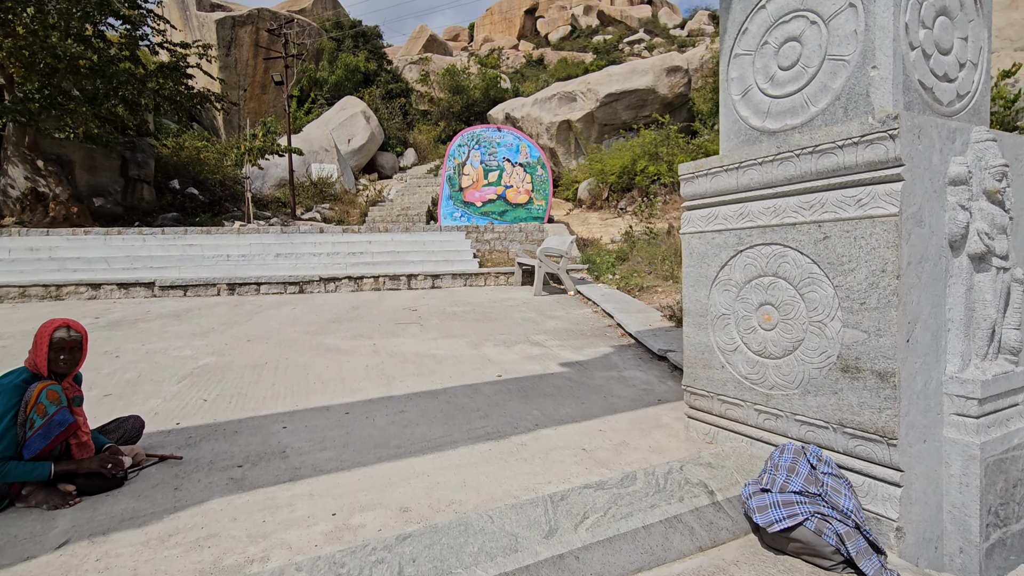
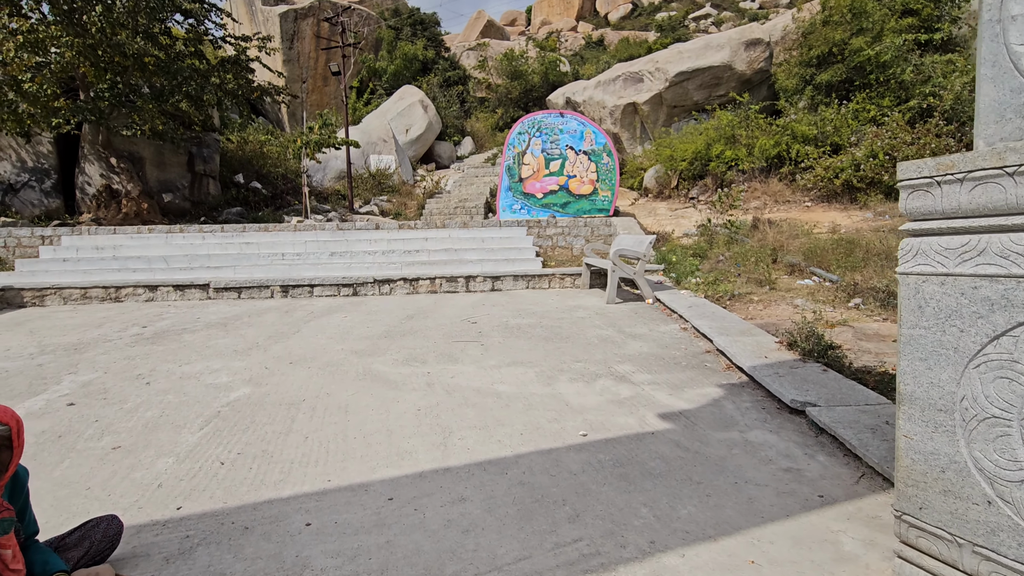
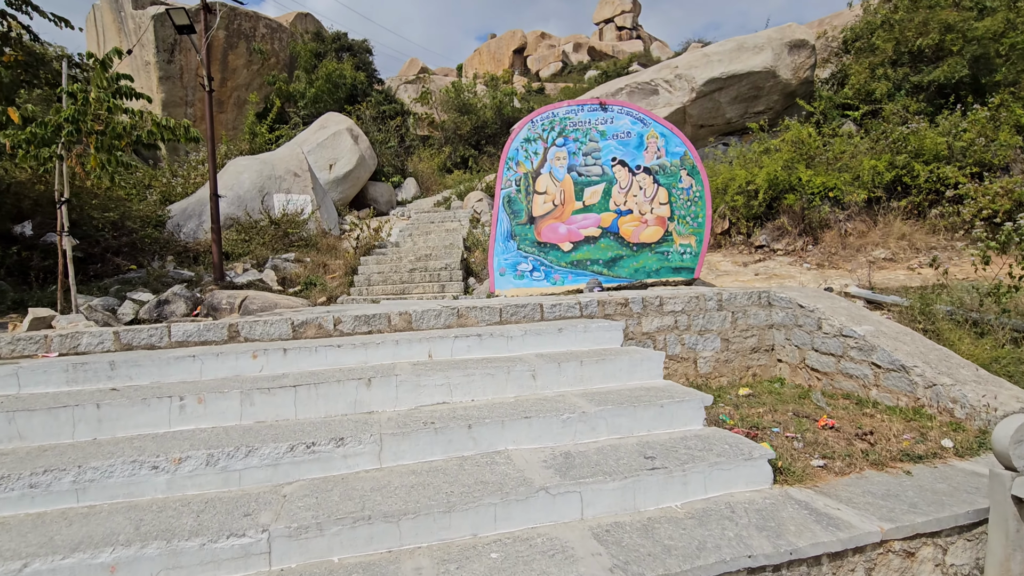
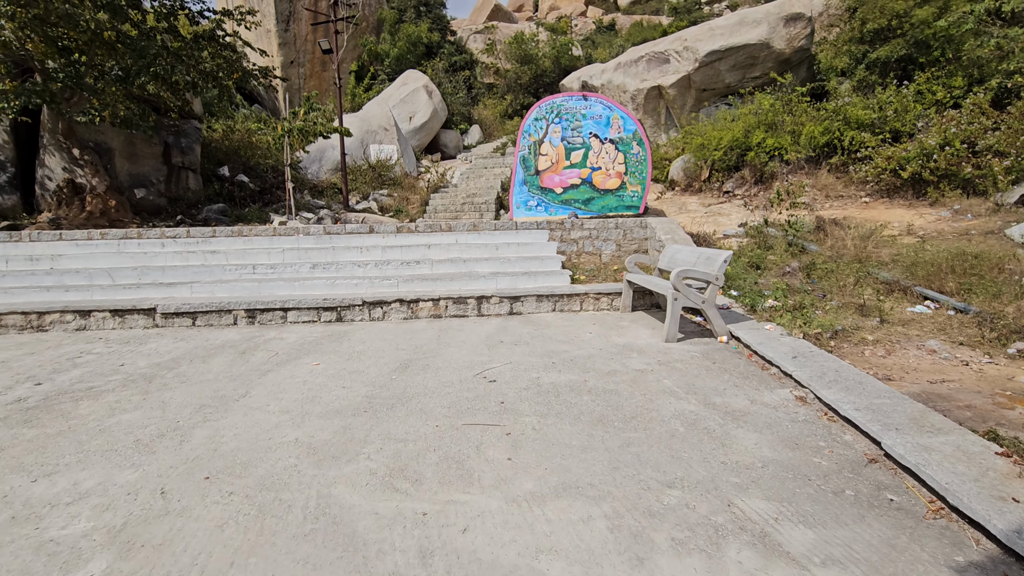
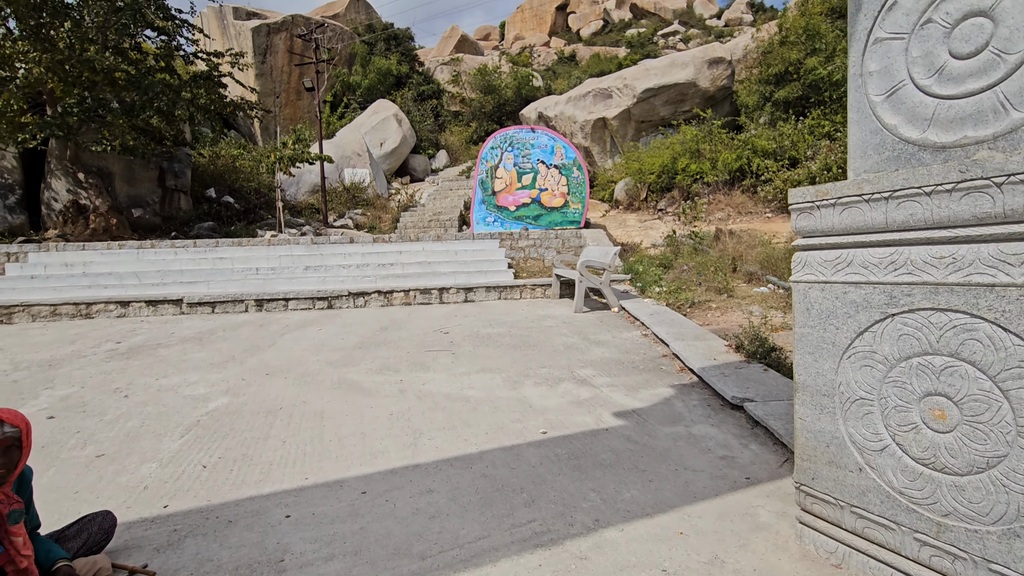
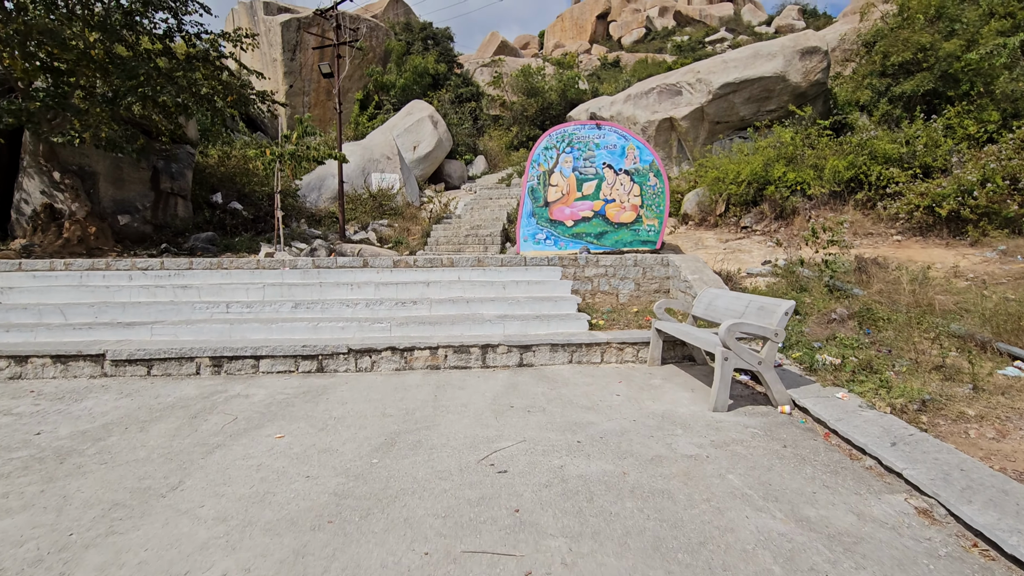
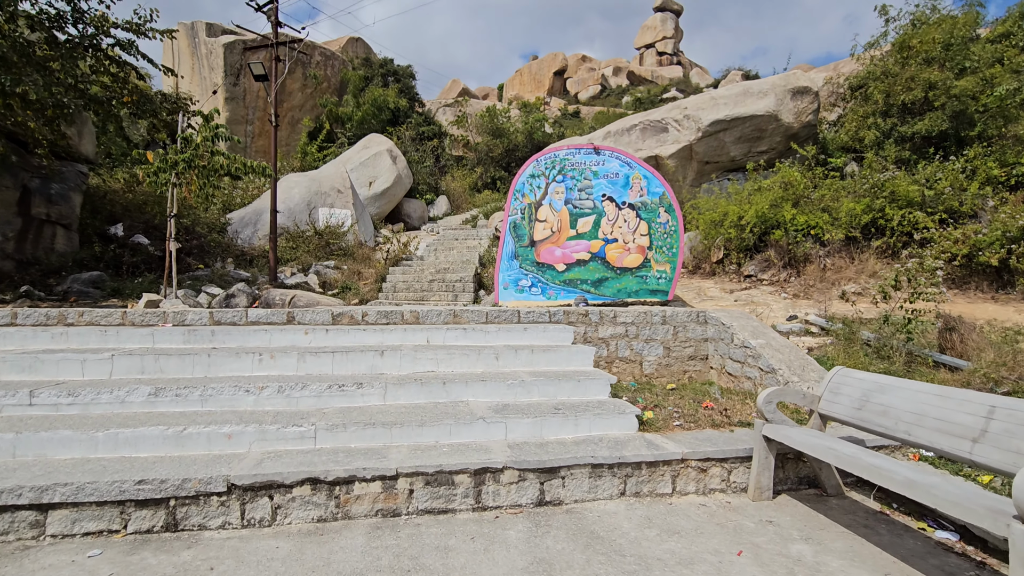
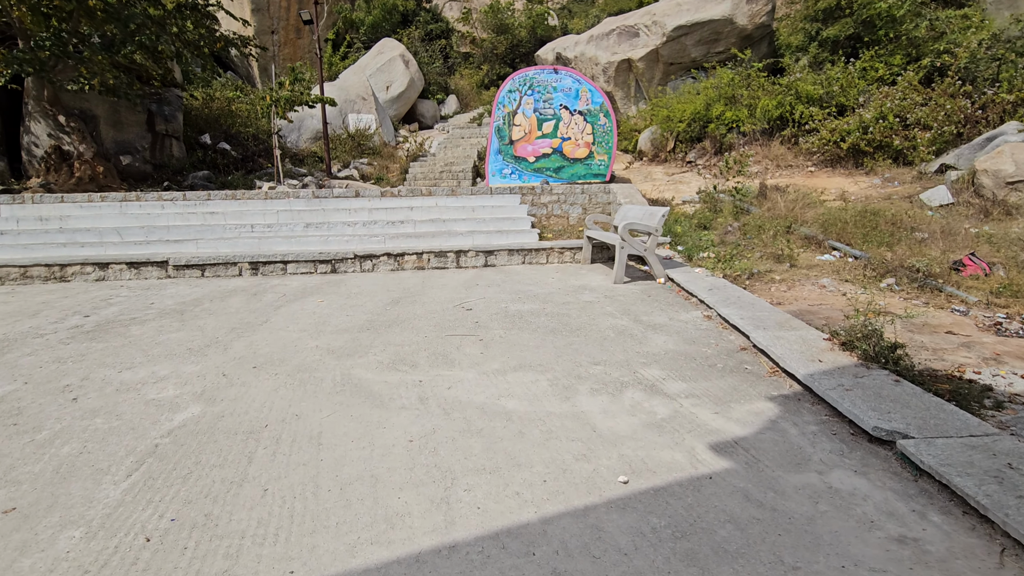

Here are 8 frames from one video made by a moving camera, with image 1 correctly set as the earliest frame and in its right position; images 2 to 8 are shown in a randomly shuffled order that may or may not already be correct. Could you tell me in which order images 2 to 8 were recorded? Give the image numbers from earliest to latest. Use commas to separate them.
5, 2, 8, 4, 6, 7, 3
